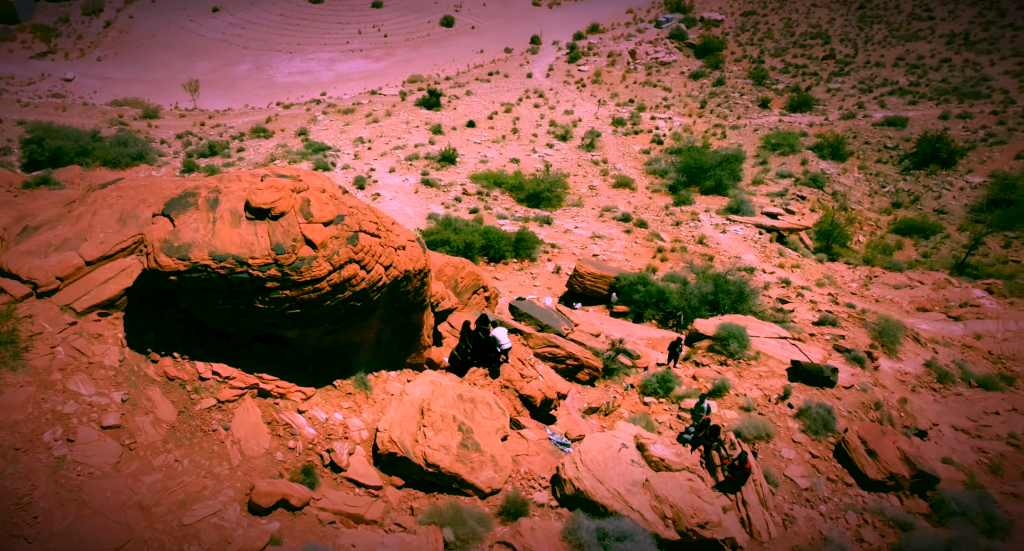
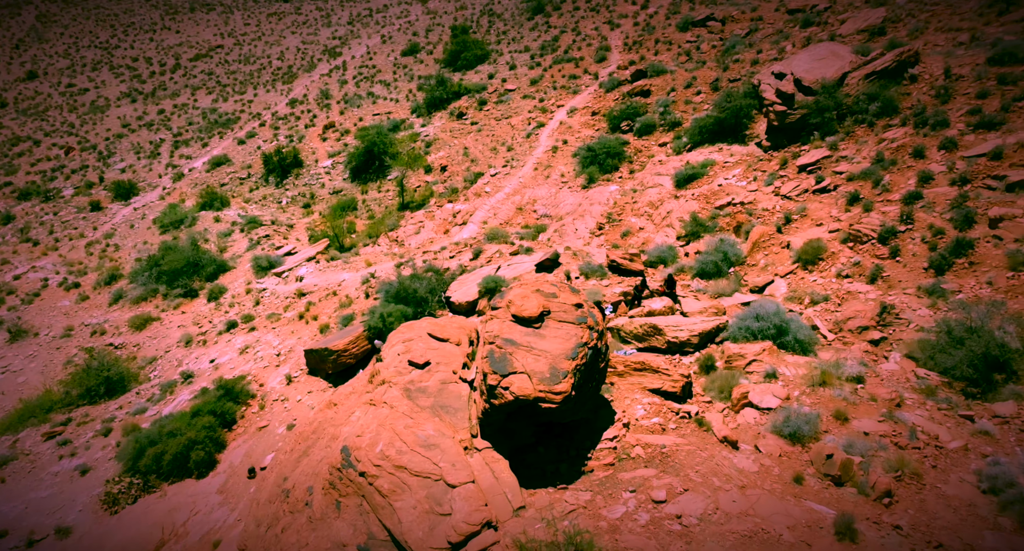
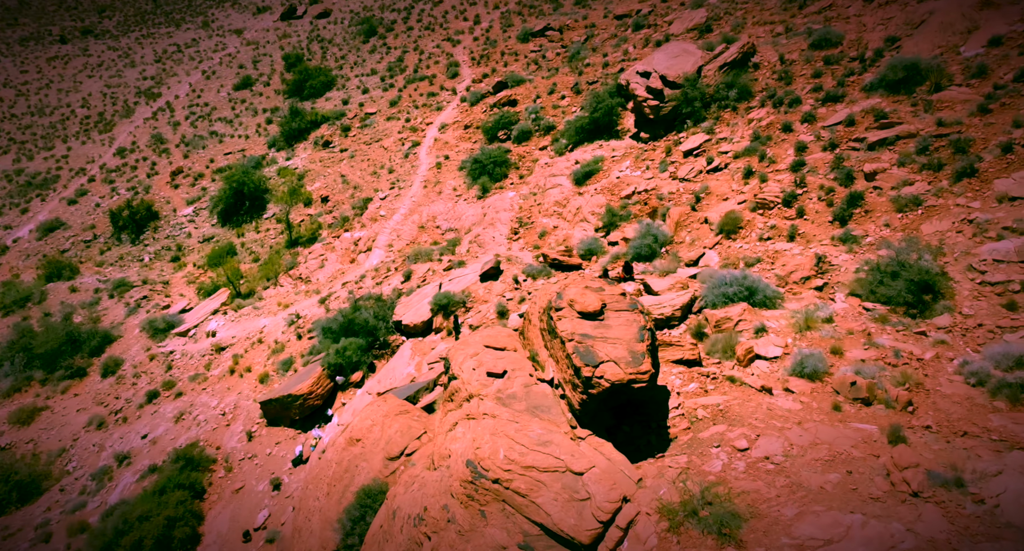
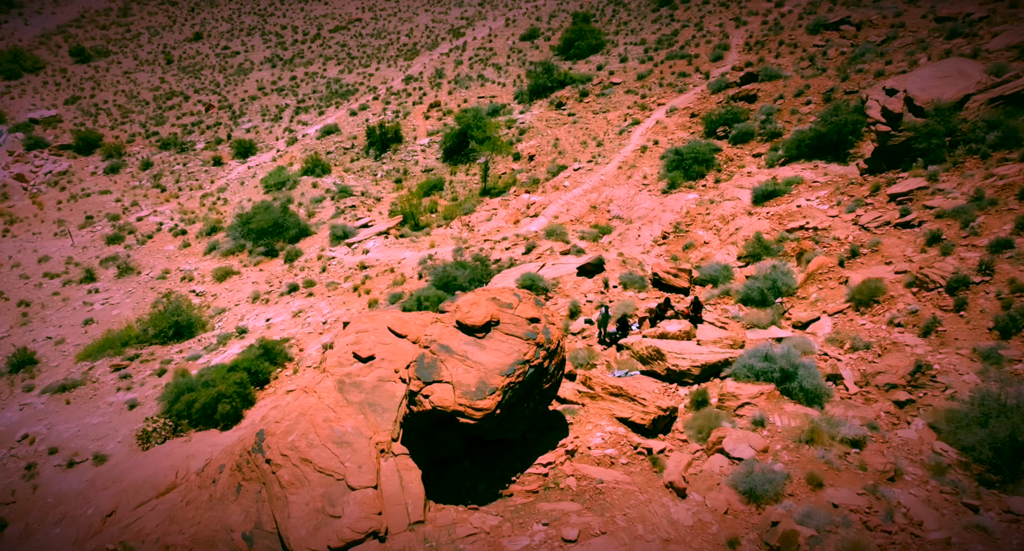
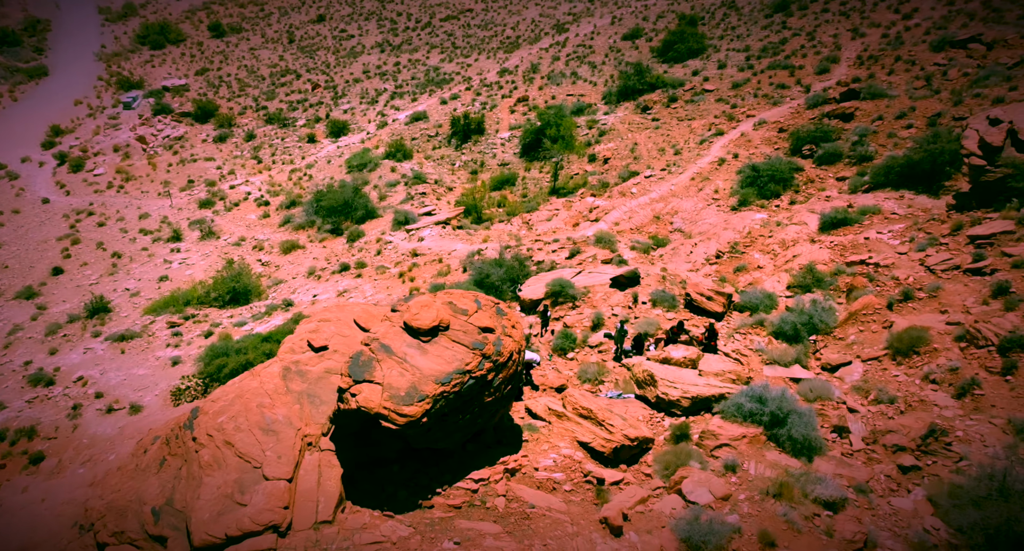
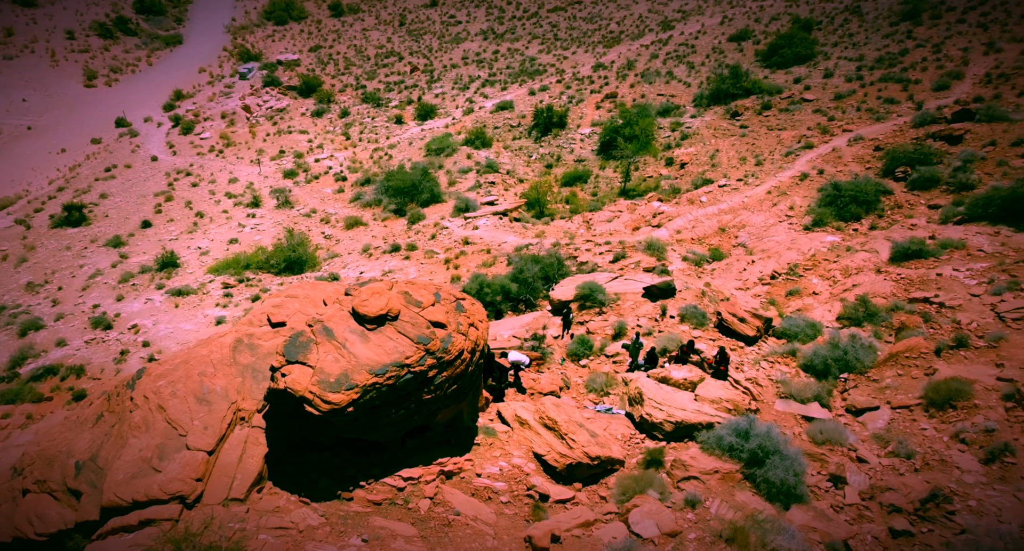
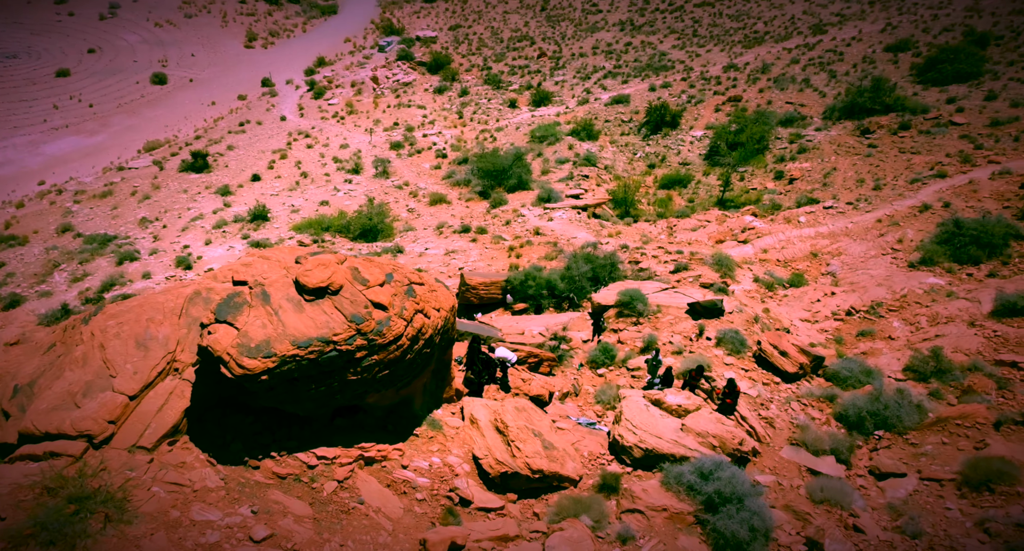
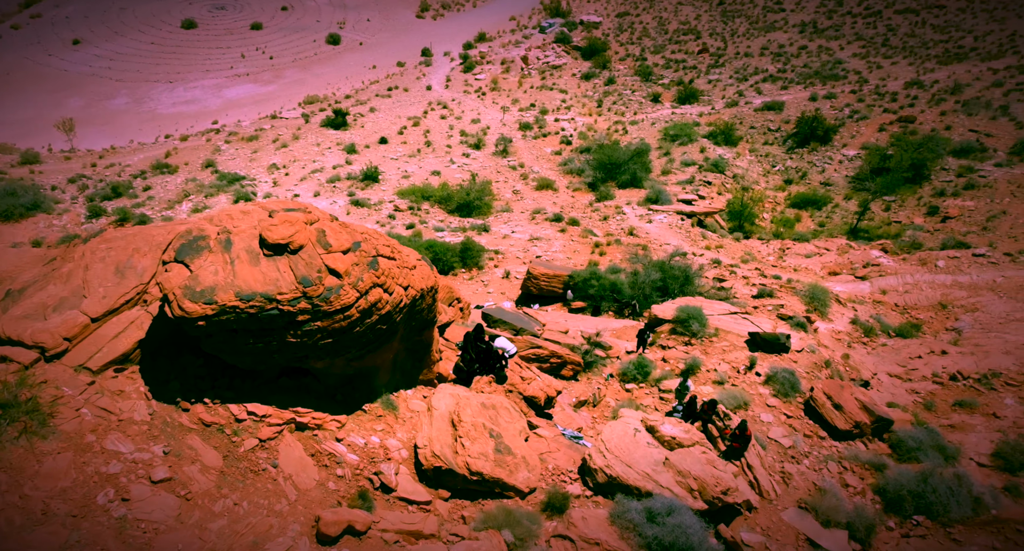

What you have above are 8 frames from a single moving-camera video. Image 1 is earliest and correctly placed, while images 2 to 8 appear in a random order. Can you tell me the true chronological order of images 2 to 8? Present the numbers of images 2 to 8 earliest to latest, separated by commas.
8, 7, 6, 5, 4, 2, 3
